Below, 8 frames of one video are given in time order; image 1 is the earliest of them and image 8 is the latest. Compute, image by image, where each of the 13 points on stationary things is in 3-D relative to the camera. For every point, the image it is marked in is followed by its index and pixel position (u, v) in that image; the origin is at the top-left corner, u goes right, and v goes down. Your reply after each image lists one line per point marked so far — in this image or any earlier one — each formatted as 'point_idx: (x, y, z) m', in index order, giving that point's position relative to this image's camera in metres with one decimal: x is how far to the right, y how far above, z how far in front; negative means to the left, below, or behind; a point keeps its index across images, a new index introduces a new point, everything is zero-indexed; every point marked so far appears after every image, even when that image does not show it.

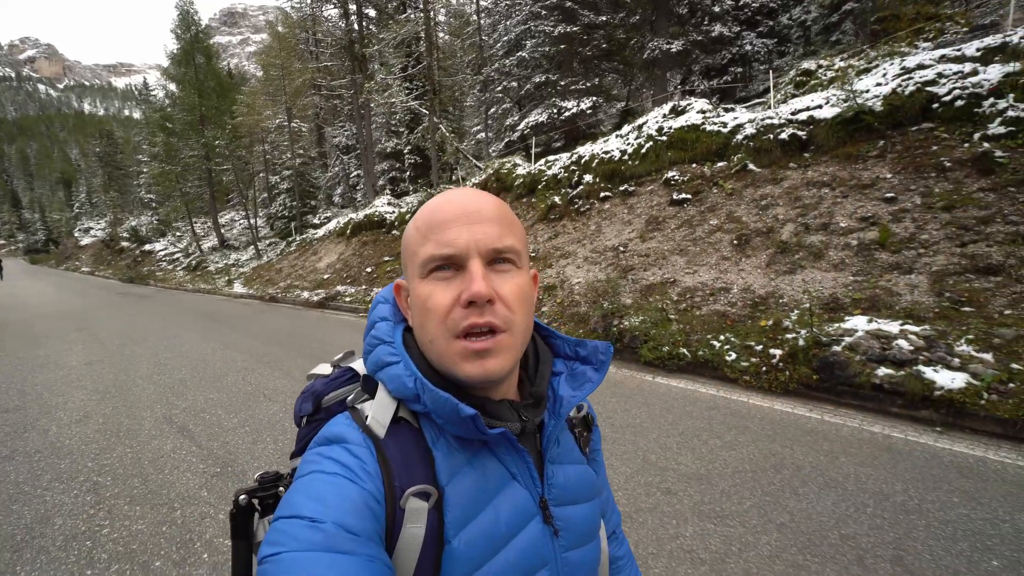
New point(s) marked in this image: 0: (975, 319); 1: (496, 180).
0: (+4.6, -0.3, +4.4) m
1: (-0.5, +3.3, +13.9) m
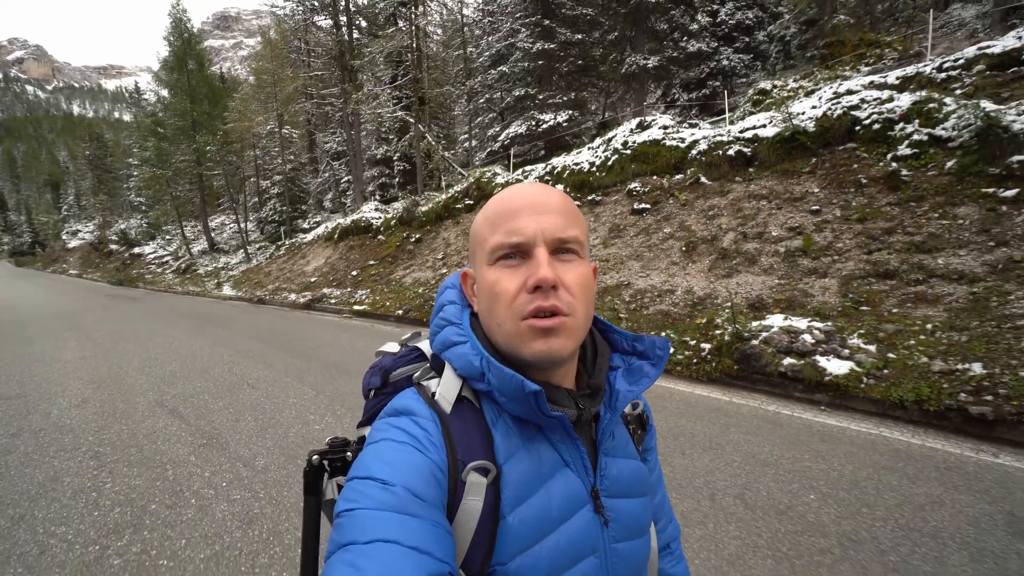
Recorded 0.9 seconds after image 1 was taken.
0: (+4.1, -0.3, +5.1) m
1: (-1.2, +3.2, +14.6) m
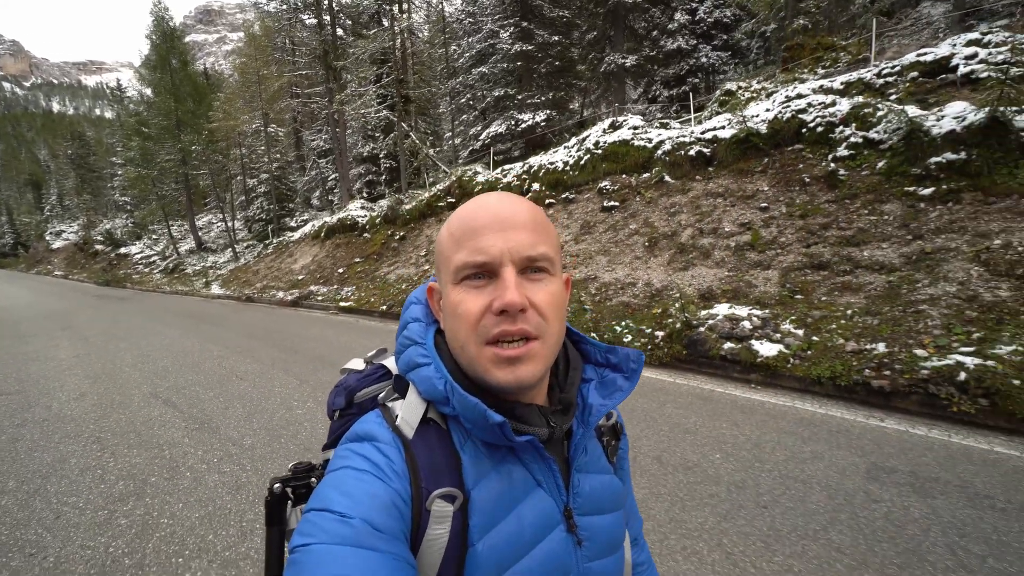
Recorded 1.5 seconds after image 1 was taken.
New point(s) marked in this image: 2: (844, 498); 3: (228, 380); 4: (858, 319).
0: (+3.7, -0.2, +5.7) m
1: (-1.8, +3.4, +15.0) m
2: (+2.1, -1.3, +2.8) m
3: (-3.9, -1.3, +6.2) m
4: (+3.9, -0.3, +5.1) m
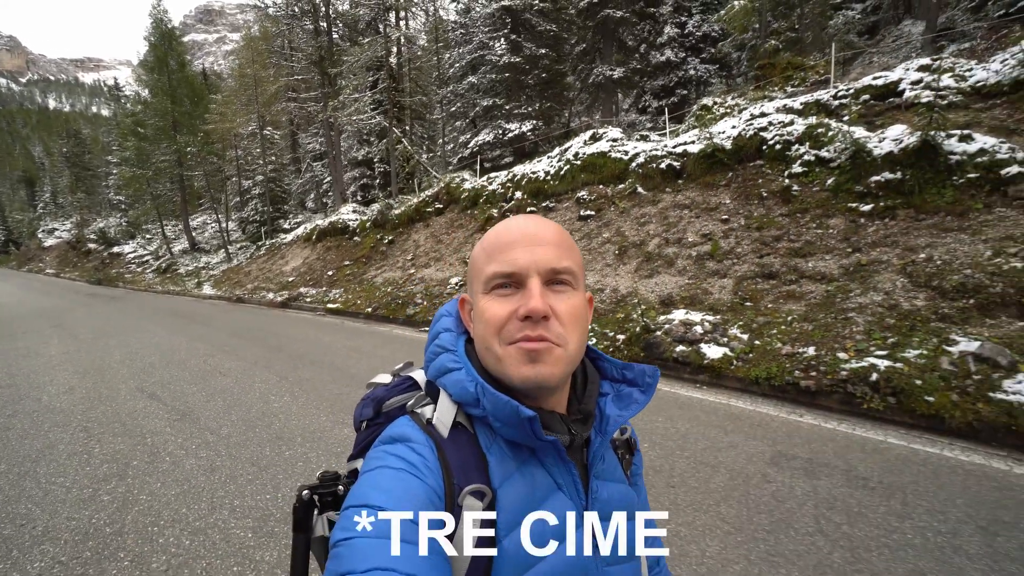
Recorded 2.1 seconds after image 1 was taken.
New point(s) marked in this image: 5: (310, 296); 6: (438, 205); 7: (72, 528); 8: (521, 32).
0: (+3.2, -0.3, +6.1) m
1: (-2.3, +3.3, +15.4) m
2: (+1.6, -1.4, +3.2) m
3: (-4.4, -1.3, +6.6) m
4: (+3.5, -0.5, +5.5) m
5: (-6.5, -0.2, +14.6) m
6: (-2.5, +2.8, +15.3) m
7: (-3.0, -1.6, +3.1) m
8: (+0.3, +9.6, +16.9) m
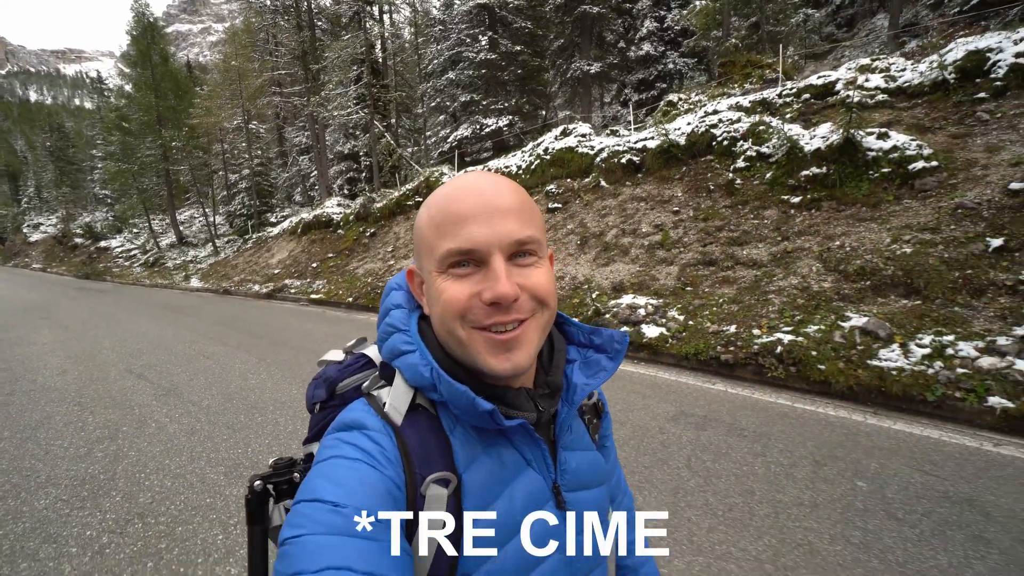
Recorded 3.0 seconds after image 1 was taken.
0: (+2.6, -0.1, +6.7) m
1: (-3.0, +3.6, +15.9) m
2: (+1.1, -1.2, +3.8) m
3: (-5.0, -1.1, +7.1) m
4: (+2.9, -0.2, +6.1) m
5: (-7.2, 0.0, +15.1) m
6: (-3.3, +3.1, +15.7) m
7: (-3.5, -1.5, +3.6) m
8: (-0.5, +10.0, +17.3) m
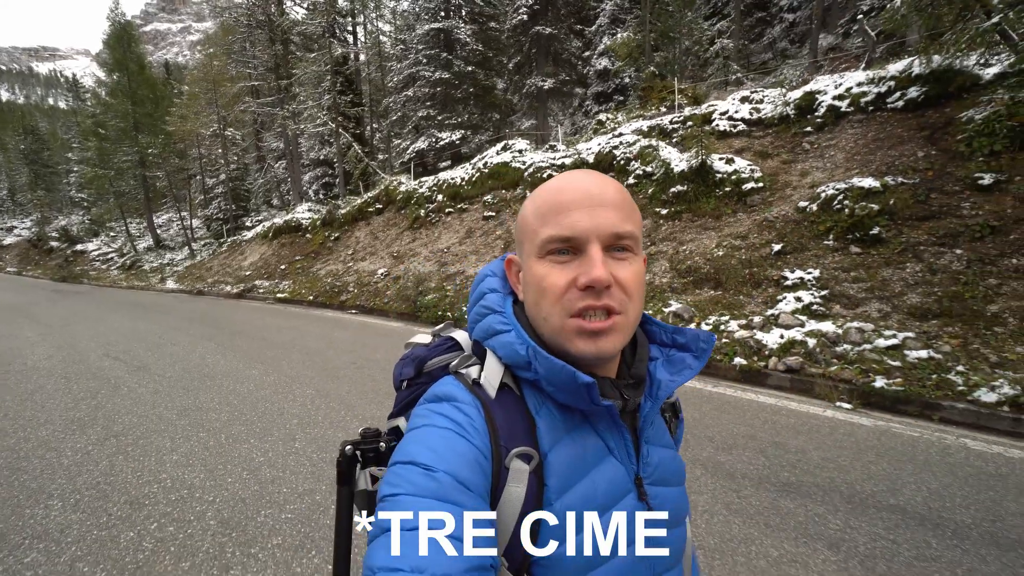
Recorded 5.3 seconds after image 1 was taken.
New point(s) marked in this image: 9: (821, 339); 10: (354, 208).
0: (+1.1, 0.0, +8.2) m
1: (-4.8, +3.6, +17.2) m
2: (-0.3, -1.1, +5.2) m
3: (-6.5, -1.1, +8.3) m
4: (+1.4, -0.2, +7.6) m
5: (-9.0, 0.0, +16.2) m
6: (-5.0, +3.1, +17.1) m
7: (-4.9, -1.4, +4.9) m
8: (-2.4, +10.0, +18.8) m
9: (+3.4, -0.6, +5.0) m
10: (-6.2, +3.2, +17.7) m
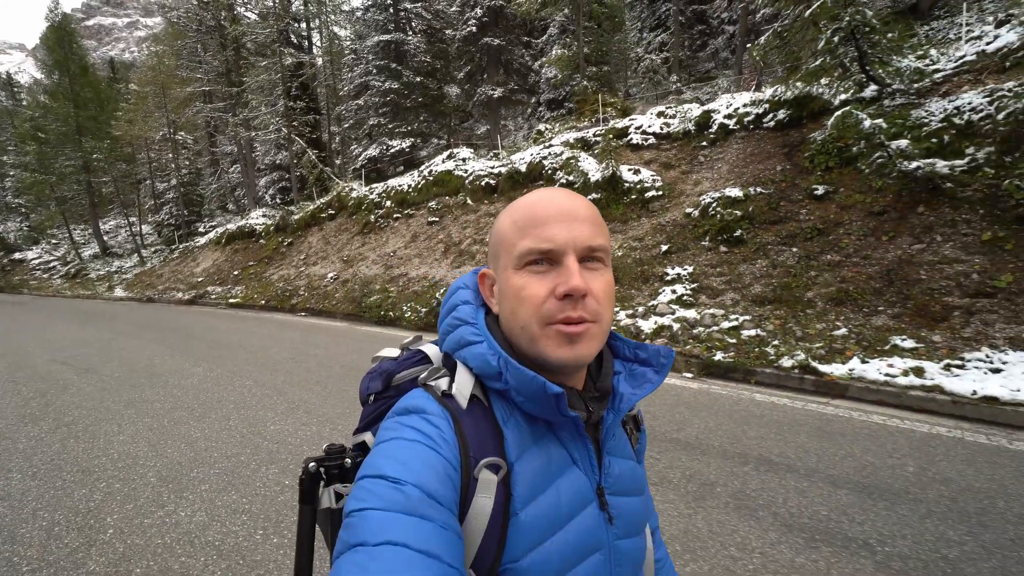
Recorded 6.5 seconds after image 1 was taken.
0: (-0.2, 0.0, +9.1) m
1: (-6.8, +3.4, +17.7) m
2: (-1.4, -1.1, +6.0) m
3: (-7.8, -1.2, +8.7) m
4: (+0.1, -0.1, +8.6) m
5: (-10.8, -0.2, +16.4) m
6: (-7.0, +3.0, +17.5) m
7: (-6.0, -1.5, +5.4) m
8: (-4.6, +9.9, +19.4) m
9: (+2.3, -0.5, +6.0) m
10: (-8.2, +3.0, +18.1) m
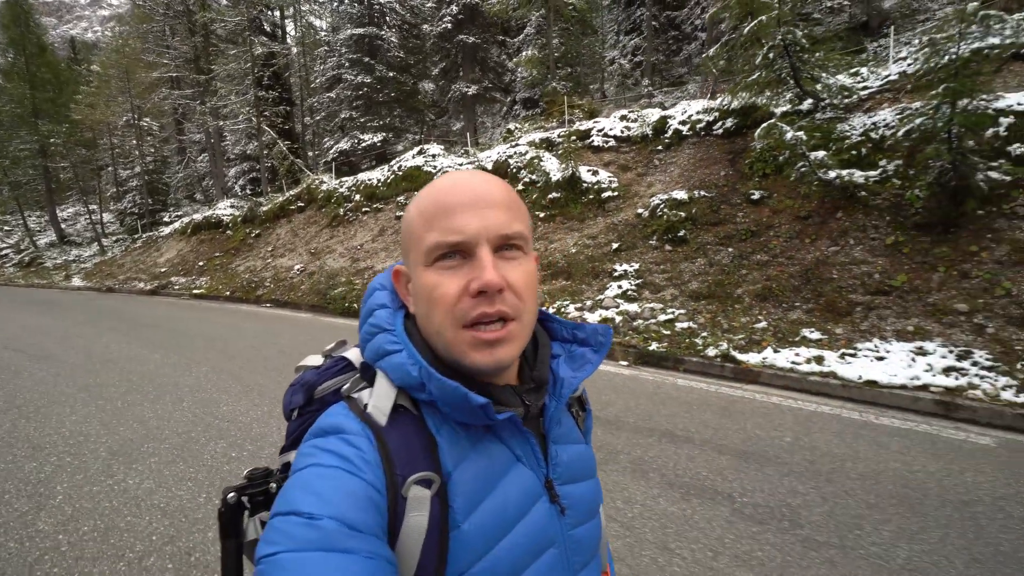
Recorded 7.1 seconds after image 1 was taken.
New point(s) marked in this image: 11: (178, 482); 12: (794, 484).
0: (-1.0, +0.1, +9.4) m
1: (-8.0, +3.7, +17.6) m
2: (-2.1, -1.0, +6.3) m
3: (-8.6, -1.0, +8.7) m
4: (-0.6, 0.0, +8.9) m
5: (-12.0, +0.1, +16.2) m
6: (-8.2, +3.3, +17.5) m
7: (-6.6, -1.3, +5.4) m
8: (-5.8, +10.1, +19.5) m
9: (+1.6, -0.4, +6.4) m
10: (-9.4, +3.3, +18.0) m
11: (-2.4, -1.4, +3.3) m
12: (+1.8, -1.2, +2.8) m
